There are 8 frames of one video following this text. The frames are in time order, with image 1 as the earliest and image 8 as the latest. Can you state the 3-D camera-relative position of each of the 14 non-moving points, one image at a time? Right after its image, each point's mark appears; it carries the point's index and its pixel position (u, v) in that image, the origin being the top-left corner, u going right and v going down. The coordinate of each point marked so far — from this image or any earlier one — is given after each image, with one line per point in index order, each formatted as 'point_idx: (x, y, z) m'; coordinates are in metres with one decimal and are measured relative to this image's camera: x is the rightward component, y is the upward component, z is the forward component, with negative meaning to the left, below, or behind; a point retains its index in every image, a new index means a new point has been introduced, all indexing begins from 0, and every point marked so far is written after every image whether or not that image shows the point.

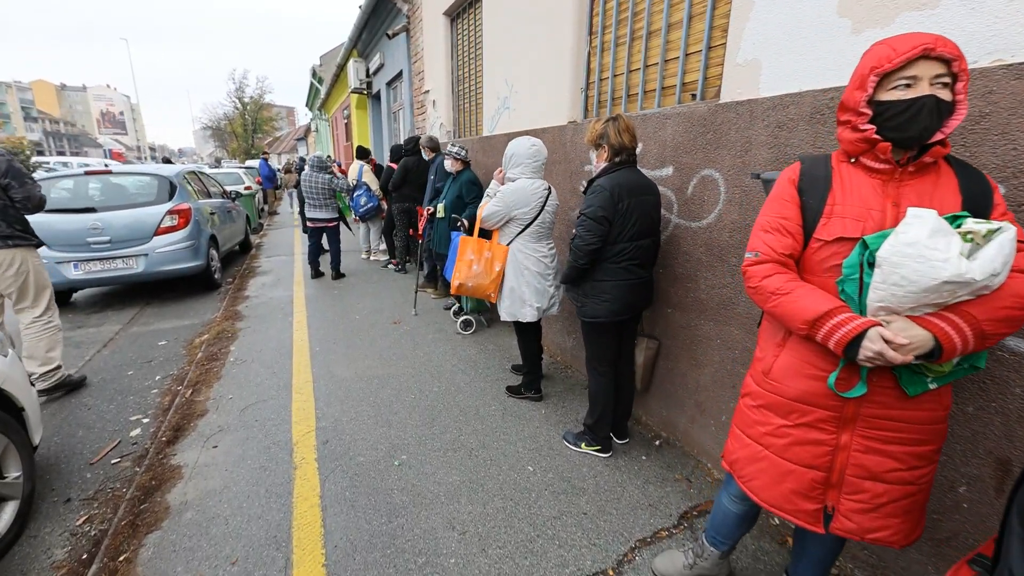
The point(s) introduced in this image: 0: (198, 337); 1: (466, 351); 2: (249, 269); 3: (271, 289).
0: (-6.6, -1.0, +5.1) m
1: (-0.9, -1.2, +4.3) m
2: (-8.5, +0.7, +7.7) m
3: (-6.6, 0.0, +6.6) m
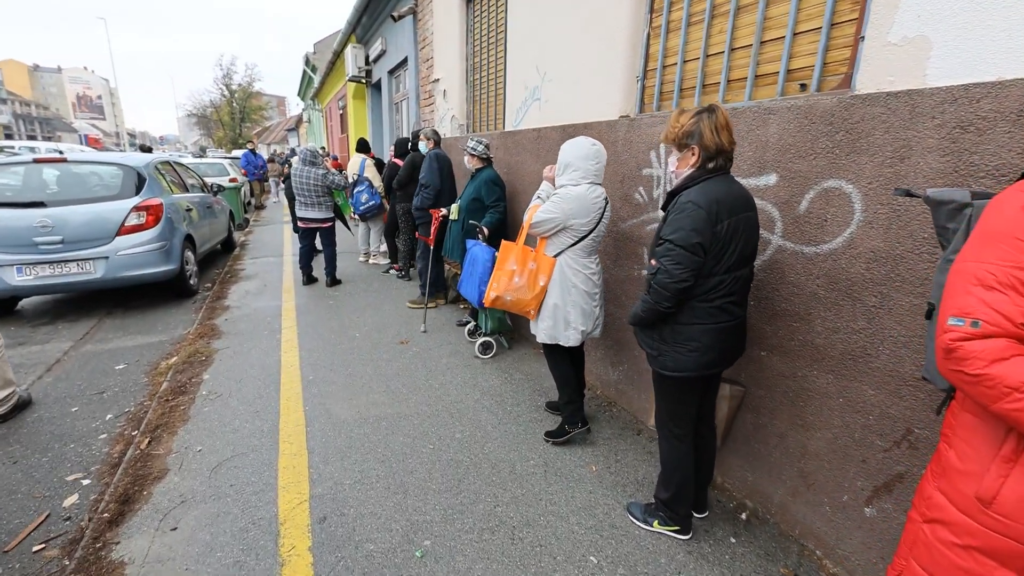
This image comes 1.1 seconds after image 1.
0: (-6.2, -1.3, +4.3) m
1: (-0.4, -1.5, +3.7) m
2: (-8.1, +0.5, +6.9) m
3: (-6.2, -0.2, +5.8) m
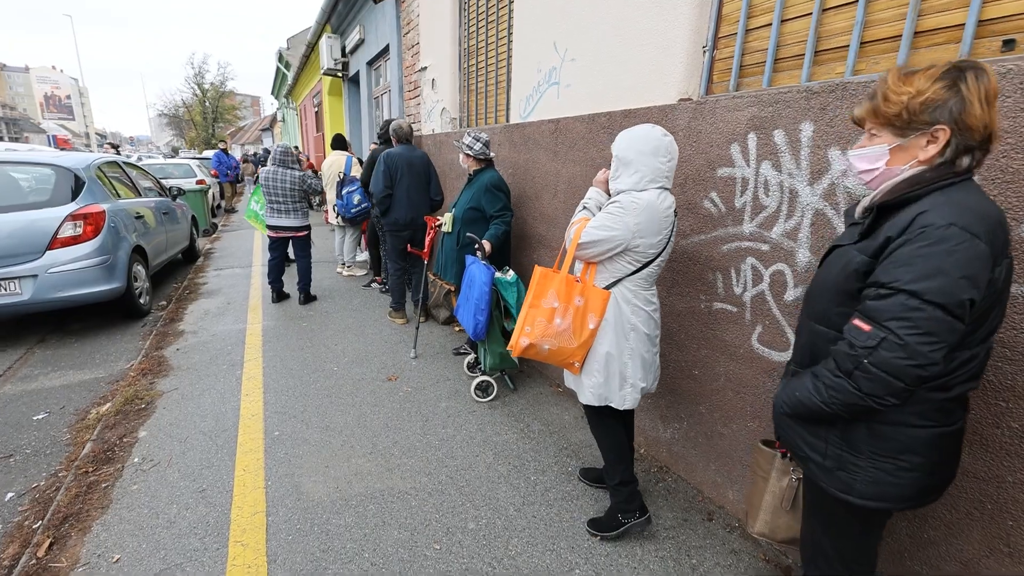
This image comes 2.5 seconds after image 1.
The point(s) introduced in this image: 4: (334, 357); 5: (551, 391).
0: (-5.9, -1.7, +3.5) m
1: (-0.1, -1.8, +2.9) m
2: (-7.9, 0.0, +6.0) m
3: (-6.0, -0.6, +5.0) m
4: (-3.1, -1.2, +4.2) m
5: (+0.6, -1.5, +3.6) m
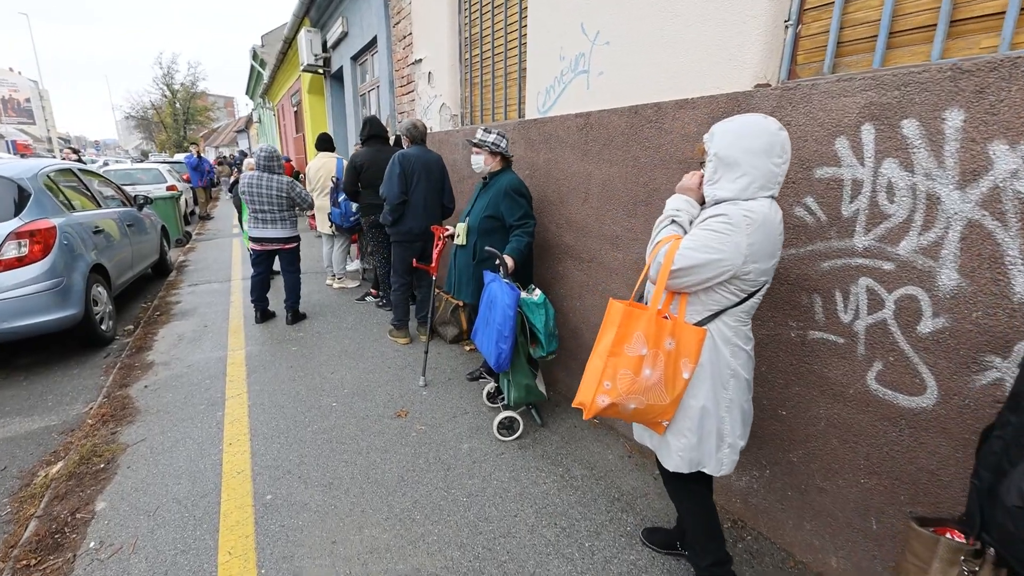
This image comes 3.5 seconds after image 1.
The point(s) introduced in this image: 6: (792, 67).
0: (-5.5, -2.1, +2.9) m
1: (+0.3, -2.1, +2.5) m
2: (-7.6, -0.5, +5.3) m
3: (-5.7, -1.1, +4.3) m
4: (-2.7, -1.5, +3.6) m
5: (+1.0, -1.7, +3.1) m
6: (+2.2, +1.8, +1.9) m
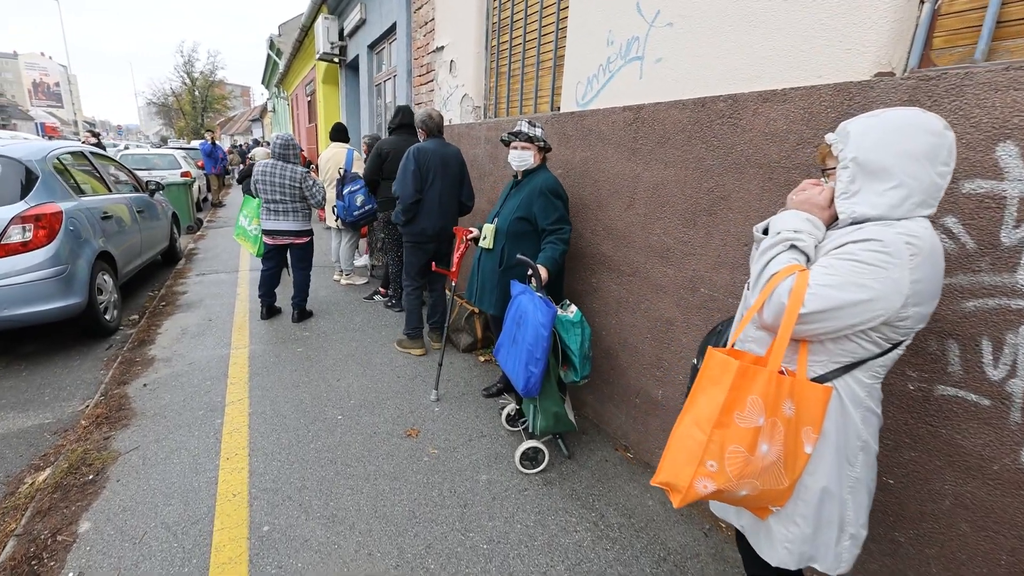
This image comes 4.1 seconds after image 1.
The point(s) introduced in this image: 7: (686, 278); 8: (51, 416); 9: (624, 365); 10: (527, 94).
0: (-5.2, -2.1, +2.6) m
1: (+0.6, -2.2, +2.2) m
2: (-7.2, -0.3, +5.1) m
3: (-5.3, -1.0, +4.1) m
4: (-2.4, -1.5, +3.4) m
5: (+1.3, -1.9, +2.8) m
6: (+2.6, +1.5, +1.5) m
7: (+1.8, +0.1, +2.5) m
8: (-6.0, -1.7, +3.2) m
9: (+1.4, -0.9, +3.0) m
10: (+0.3, +3.2, +4.0) m
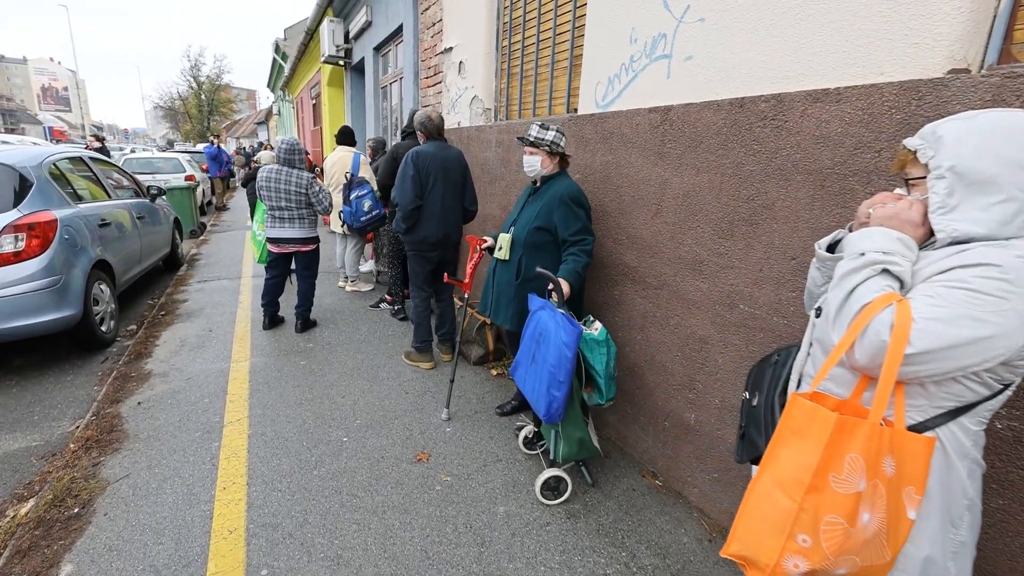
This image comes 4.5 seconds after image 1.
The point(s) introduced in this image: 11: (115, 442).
0: (-5.0, -2.2, +2.4) m
1: (+0.8, -2.4, +2.0) m
2: (-7.0, -0.5, +5.0) m
3: (-5.1, -1.1, +3.9) m
4: (-2.2, -1.7, +3.2) m
5: (+1.5, -2.1, +2.6) m
6: (+2.8, +1.3, +1.3) m
7: (+2.0, -0.1, +2.3) m
8: (-5.8, -1.9, +3.0) m
9: (+1.6, -1.1, +2.7) m
10: (+0.5, +3.0, +3.8) m
11: (-4.6, -1.8, +2.8) m
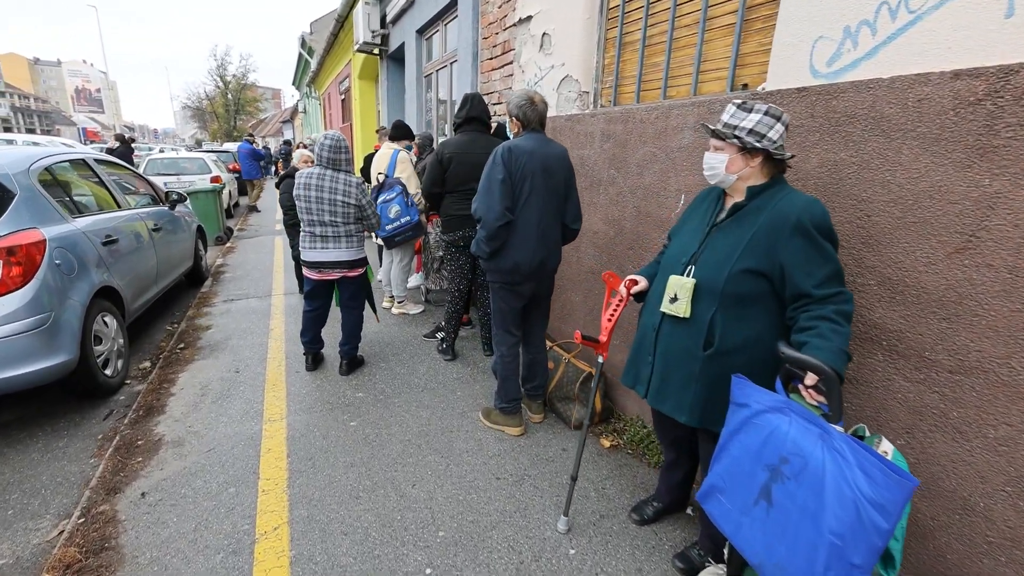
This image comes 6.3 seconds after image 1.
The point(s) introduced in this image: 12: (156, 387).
0: (-3.7, -2.7, +1.6) m
1: (+2.0, -3.0, +0.9) m
2: (-5.6, -0.9, +4.2) m
3: (-3.7, -1.6, +3.1) m
4: (-0.9, -2.2, +2.2) m
5: (+2.8, -2.6, +1.5) m
6: (+4.1, +0.8, +0.2) m
7: (+3.3, -0.6, +1.2) m
8: (-4.5, -2.3, +2.2) m
9: (+2.9, -1.7, +1.7) m
10: (+1.9, +2.5, +2.8) m
11: (-3.3, -2.3, +2.0) m
12: (-4.9, -1.4, +3.3) m
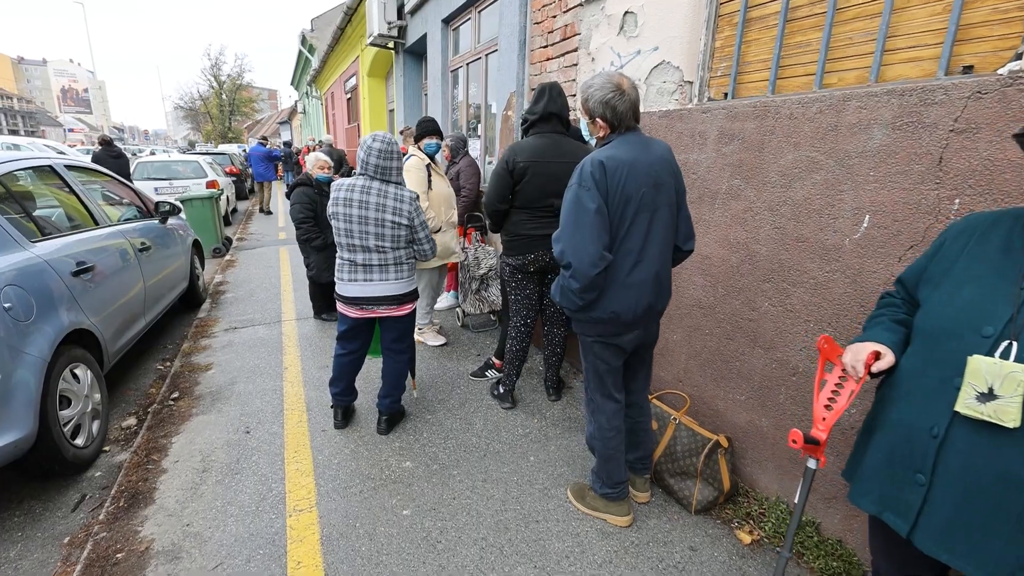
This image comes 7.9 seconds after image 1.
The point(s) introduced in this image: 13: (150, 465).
0: (-2.7, -3.1, +0.9) m
1: (+3.0, -3.4, +0.2) m
2: (-4.6, -1.3, +3.4) m
3: (-2.8, -2.0, +2.3) m
4: (+0.1, -2.6, +1.5) m
5: (+3.8, -3.1, +0.8) m
6: (+5.1, +0.3, -0.4) m
7: (+4.3, -1.0, +0.5) m
8: (-3.5, -2.7, +1.4) m
9: (+3.9, -2.1, +1.0) m
10: (+2.9, +2.1, +2.1) m
11: (-2.3, -2.7, +1.2) m
12: (-3.9, -1.8, +2.6) m
13: (-3.8, -1.9, +2.5) m
